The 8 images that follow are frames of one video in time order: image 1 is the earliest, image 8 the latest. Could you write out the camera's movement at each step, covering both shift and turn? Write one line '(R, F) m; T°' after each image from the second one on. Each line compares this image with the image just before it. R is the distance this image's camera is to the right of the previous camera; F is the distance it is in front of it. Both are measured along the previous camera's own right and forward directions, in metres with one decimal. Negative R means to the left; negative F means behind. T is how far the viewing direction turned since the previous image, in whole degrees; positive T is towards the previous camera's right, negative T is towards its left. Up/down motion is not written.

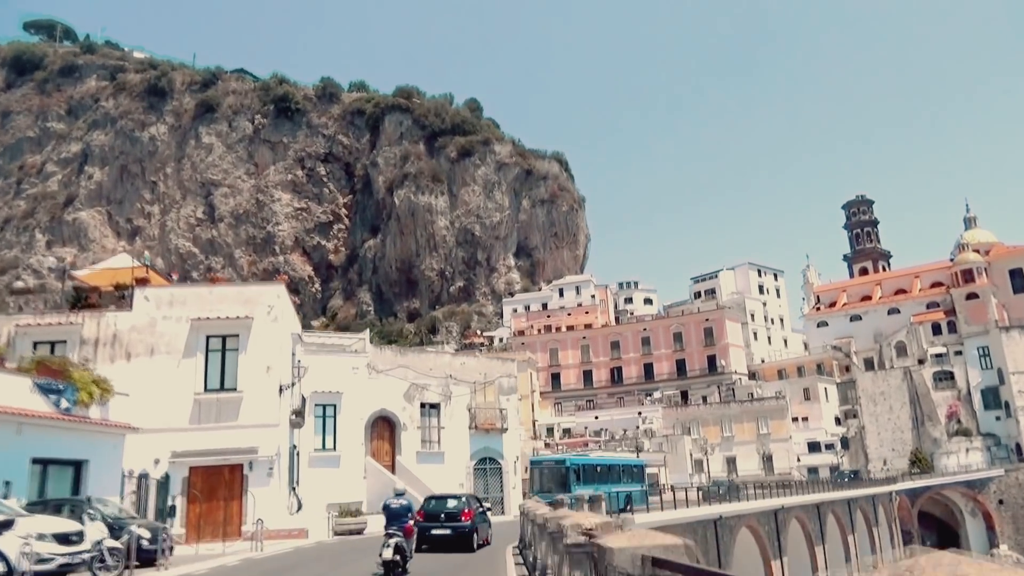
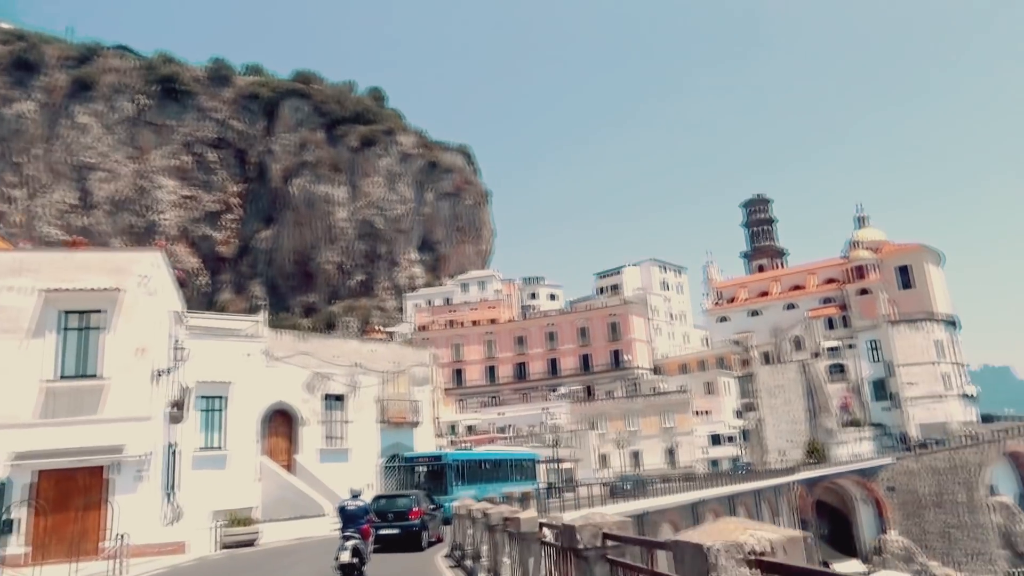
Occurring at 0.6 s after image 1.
(-0.4, +1.8) m; +8°
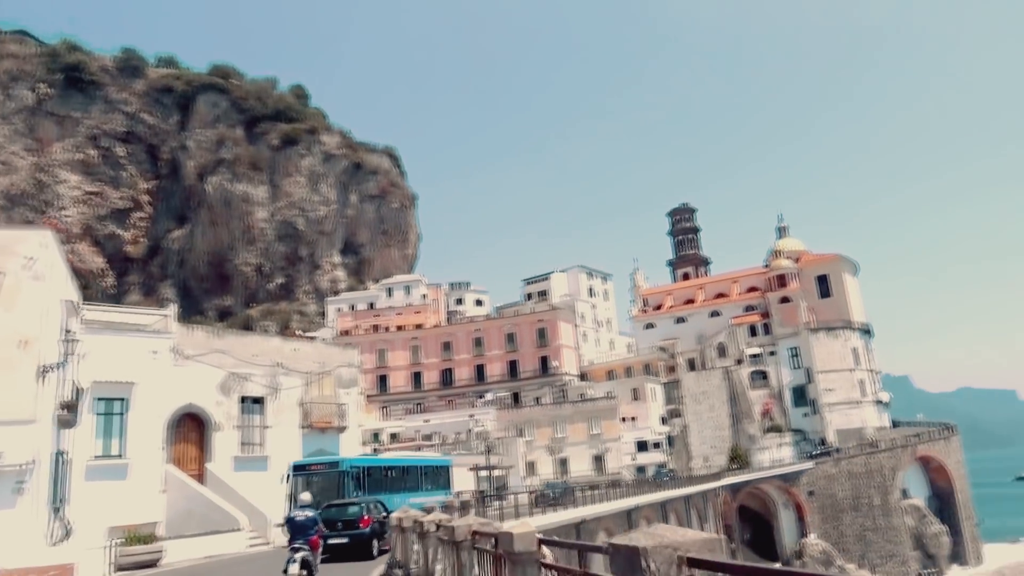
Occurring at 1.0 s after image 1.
(-0.3, +1.1) m; +6°
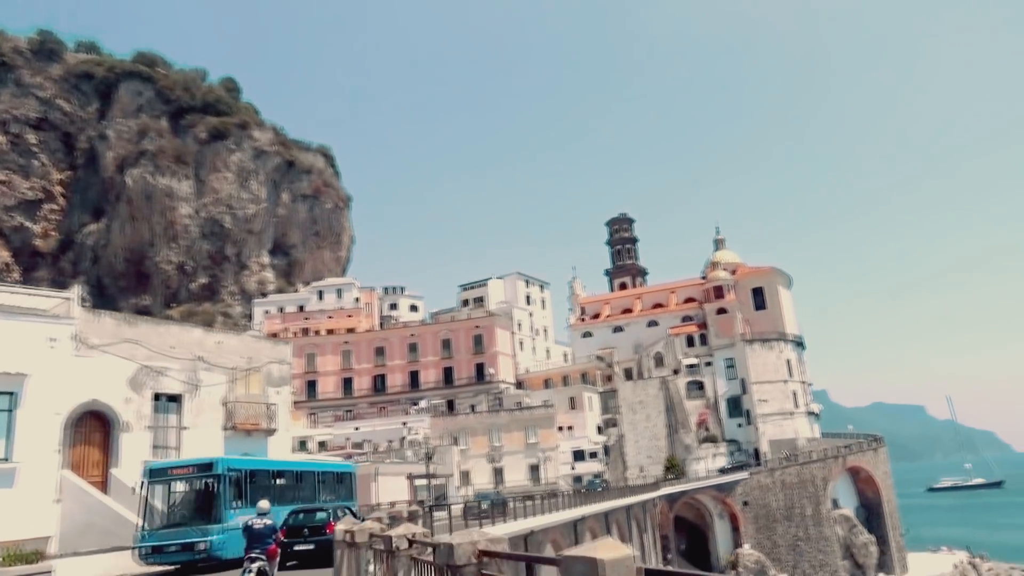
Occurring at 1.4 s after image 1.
(-0.4, +1.3) m; +5°
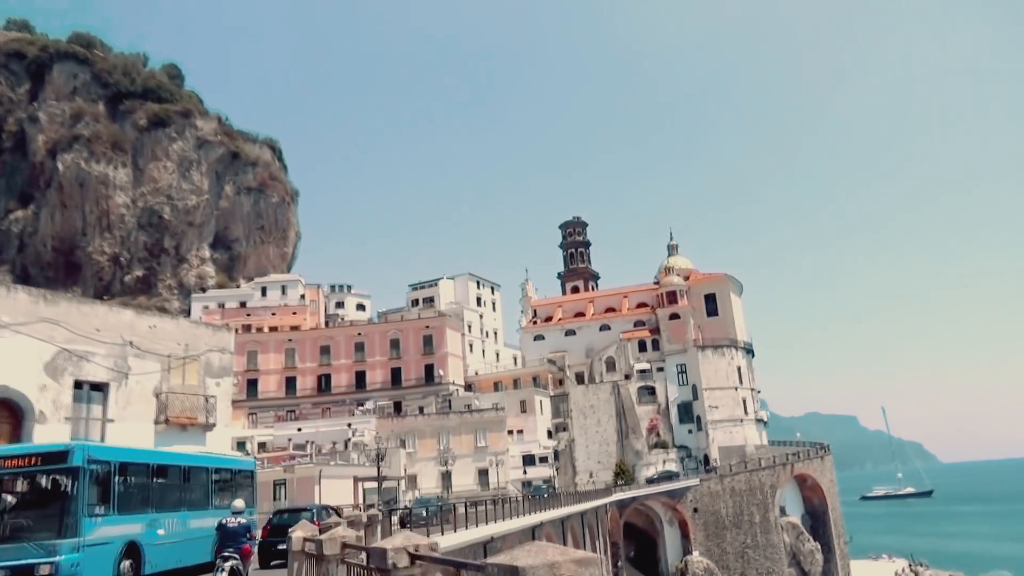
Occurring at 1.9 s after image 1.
(-0.4, +1.2) m; +4°
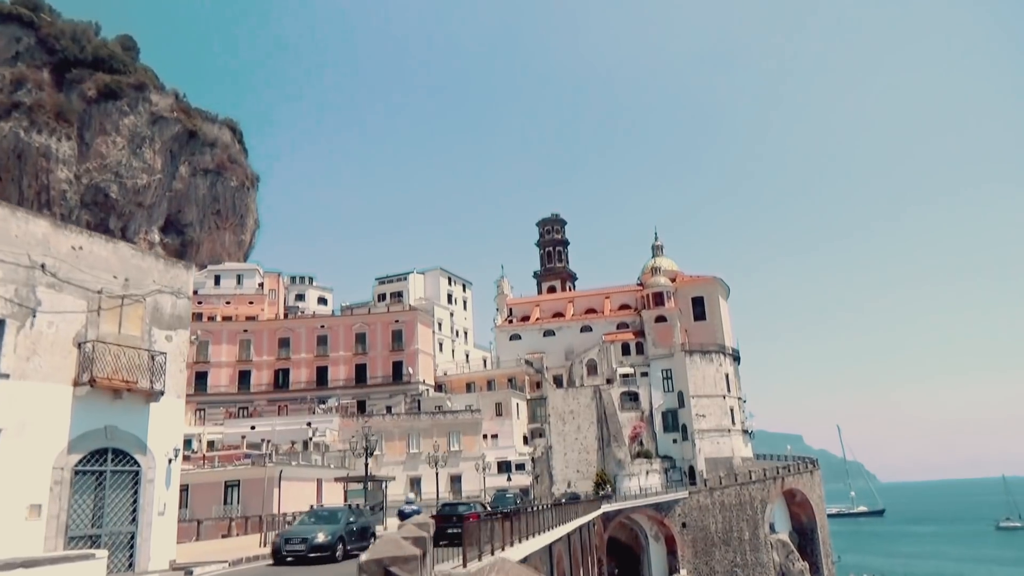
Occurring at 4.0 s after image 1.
(-1.5, +3.7) m; +3°
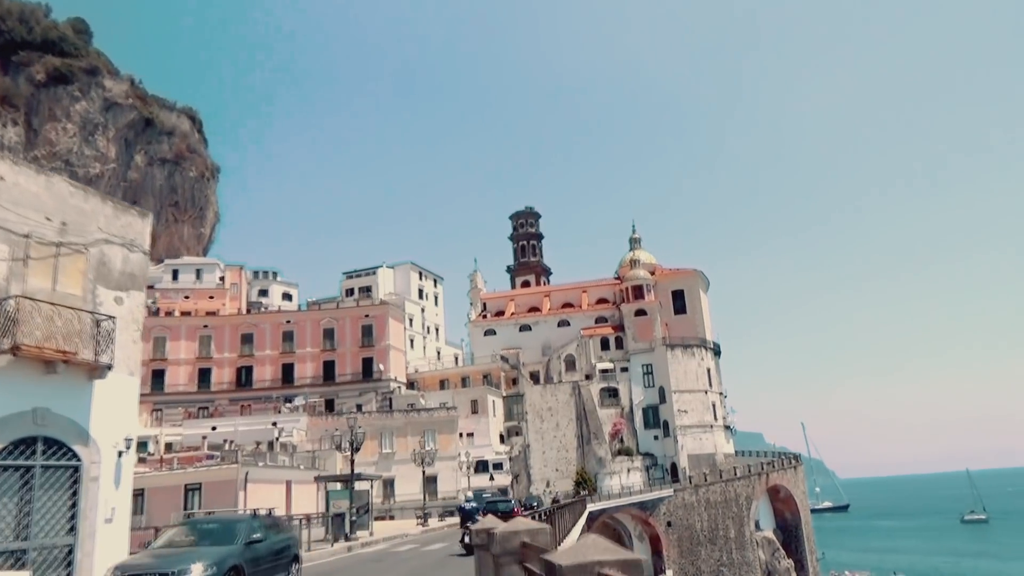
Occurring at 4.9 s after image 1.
(-0.8, +1.9) m; +3°
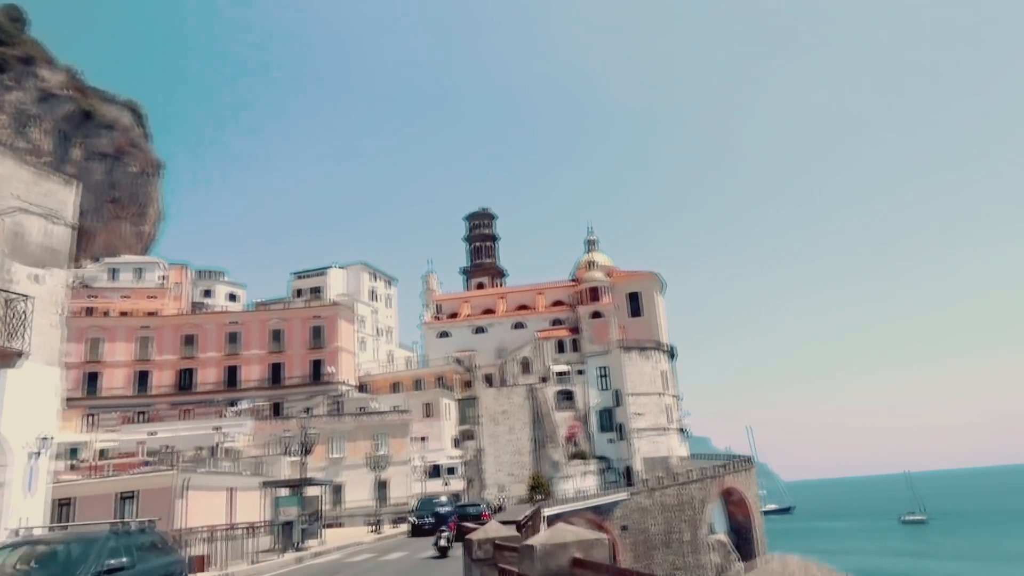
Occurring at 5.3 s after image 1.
(-0.2, +0.8) m; +4°
